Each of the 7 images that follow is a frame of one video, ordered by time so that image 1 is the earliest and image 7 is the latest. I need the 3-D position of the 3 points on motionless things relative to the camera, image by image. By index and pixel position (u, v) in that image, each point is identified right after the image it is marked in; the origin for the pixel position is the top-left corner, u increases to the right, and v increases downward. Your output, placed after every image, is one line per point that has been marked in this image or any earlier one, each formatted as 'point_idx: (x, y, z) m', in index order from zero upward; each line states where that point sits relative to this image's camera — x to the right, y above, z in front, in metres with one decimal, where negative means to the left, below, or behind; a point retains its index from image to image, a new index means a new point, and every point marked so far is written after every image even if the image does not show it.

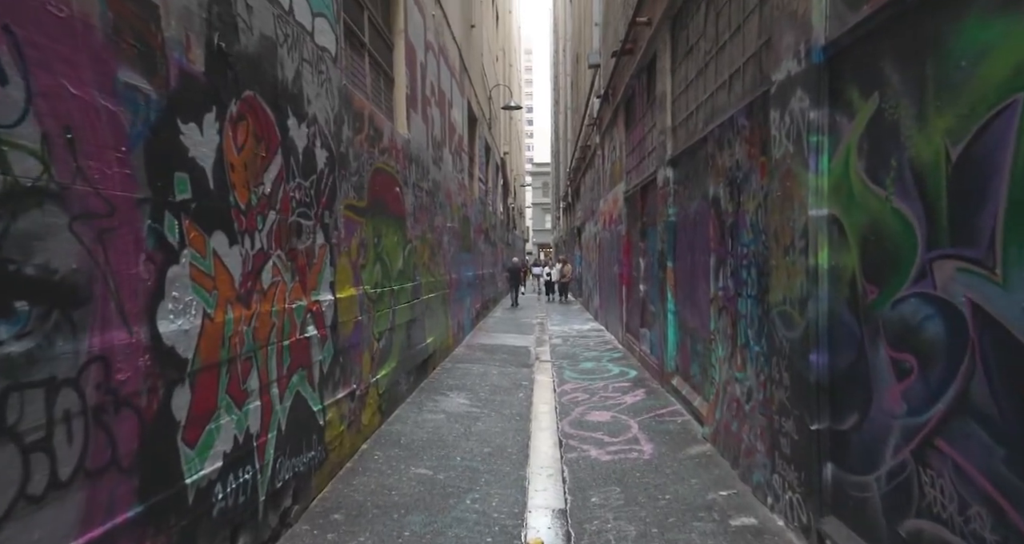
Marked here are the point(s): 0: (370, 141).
0: (-1.3, +1.2, +6.3) m
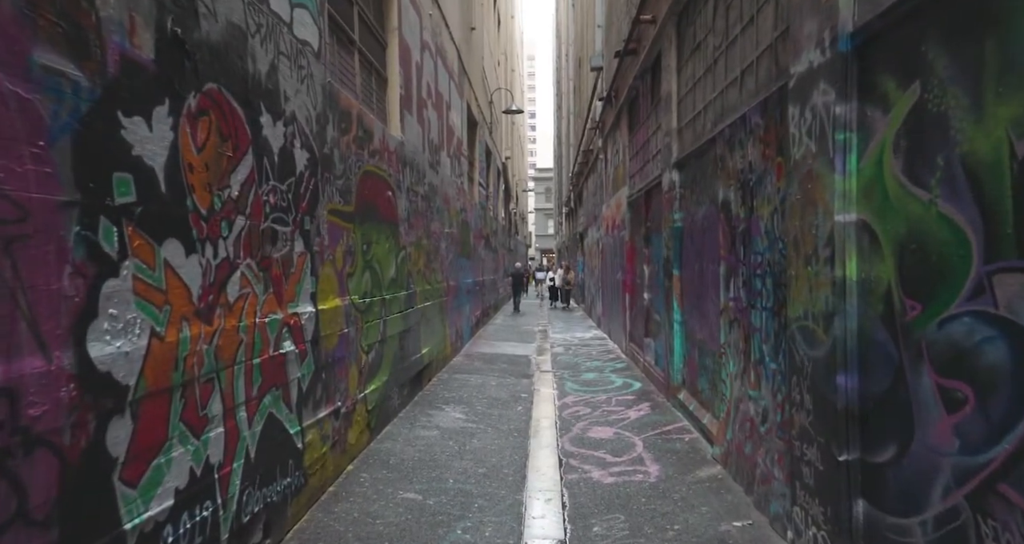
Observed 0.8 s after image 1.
0: (-1.3, +1.1, +5.9) m
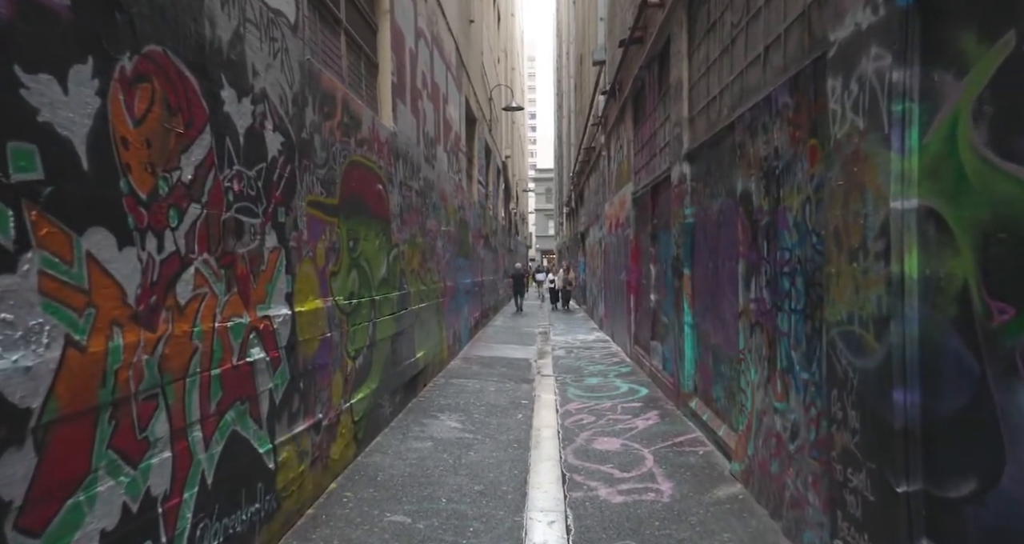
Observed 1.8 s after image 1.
0: (-1.3, +1.1, +5.5) m
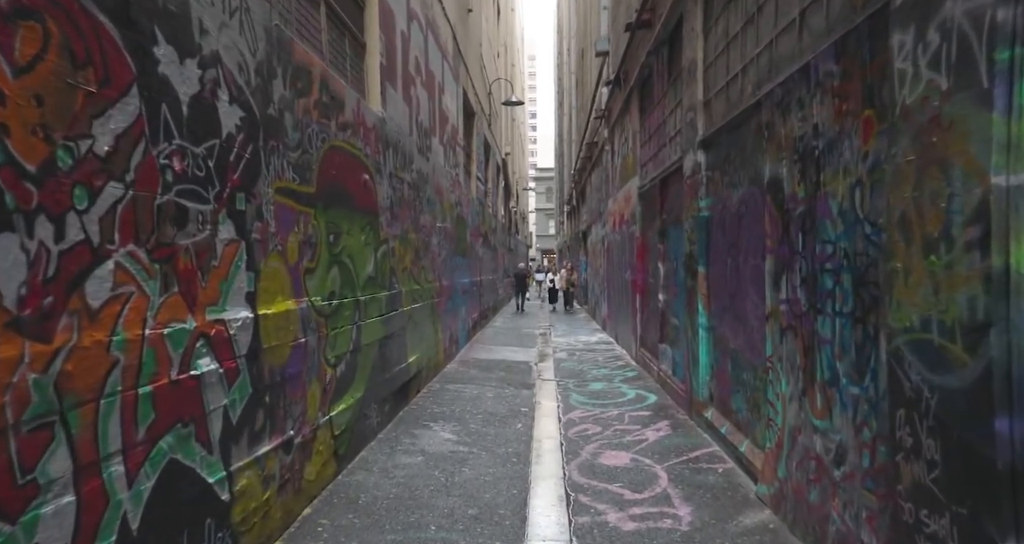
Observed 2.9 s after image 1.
0: (-1.4, +1.2, +4.9) m
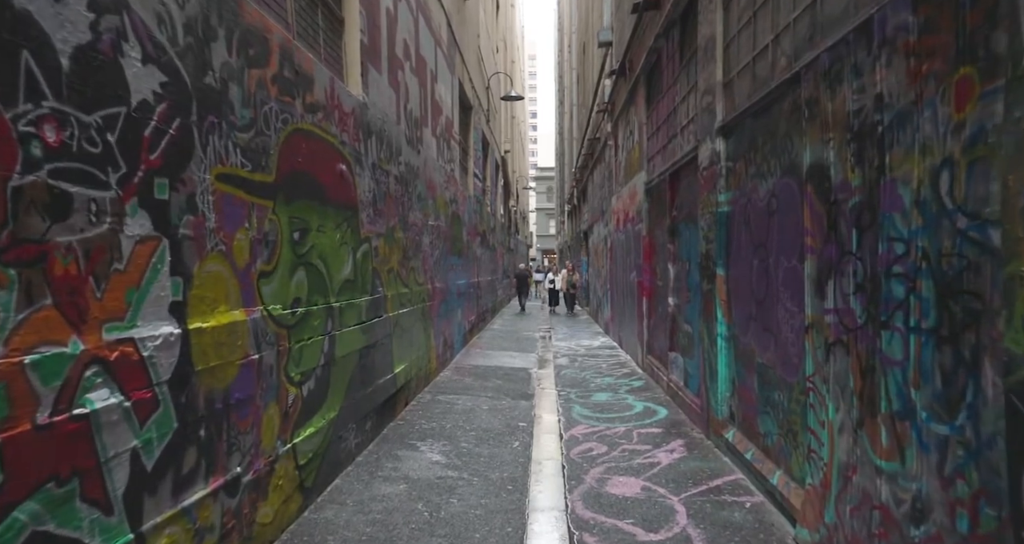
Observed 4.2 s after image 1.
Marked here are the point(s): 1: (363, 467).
0: (-1.4, +1.1, +4.2) m
1: (-1.2, -1.6, +5.5) m
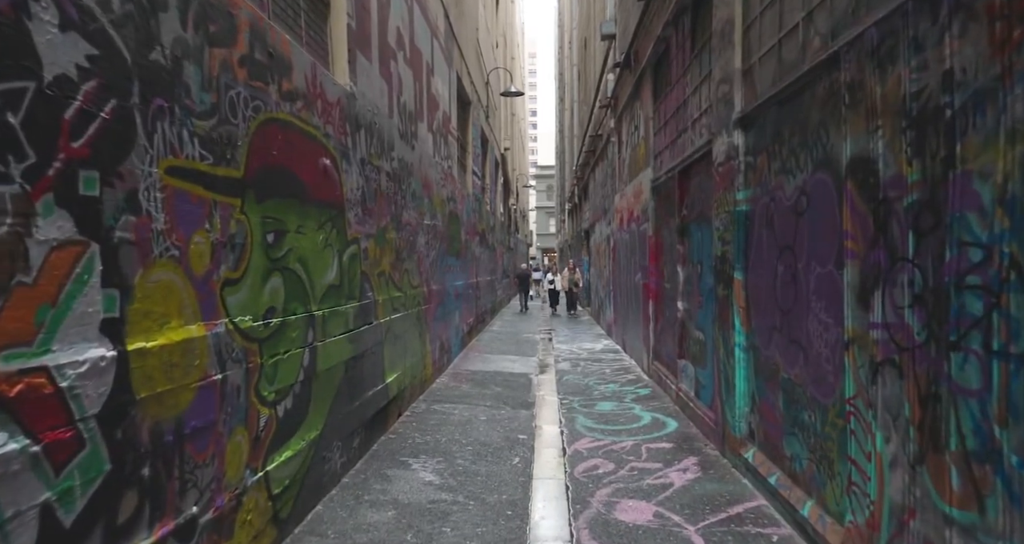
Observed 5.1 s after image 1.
0: (-1.4, +1.1, +3.7) m
1: (-1.2, -1.6, +5.0) m
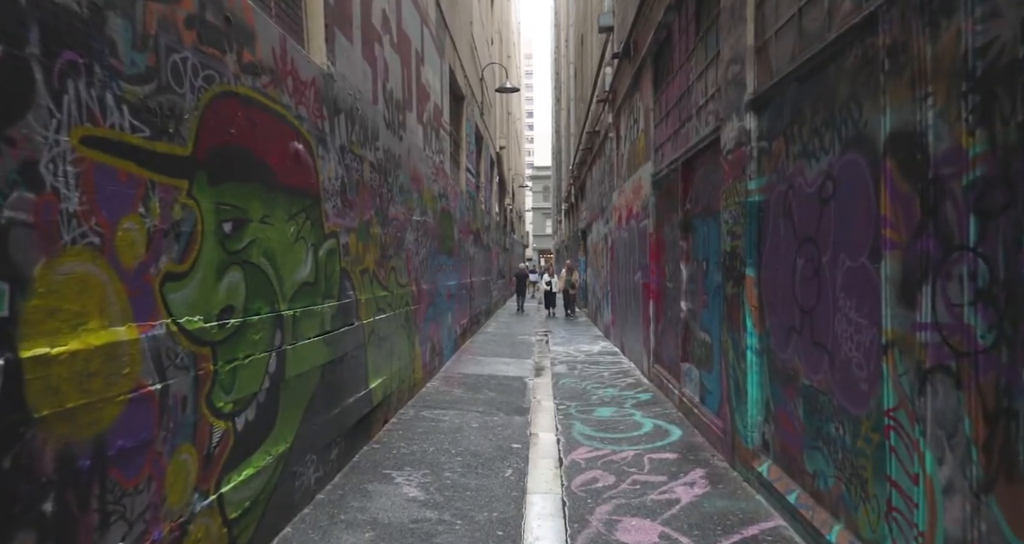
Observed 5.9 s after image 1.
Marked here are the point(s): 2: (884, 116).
0: (-1.4, +1.1, +3.3) m
1: (-1.2, -1.6, +4.5) m
2: (+1.6, +0.7, +2.9) m
